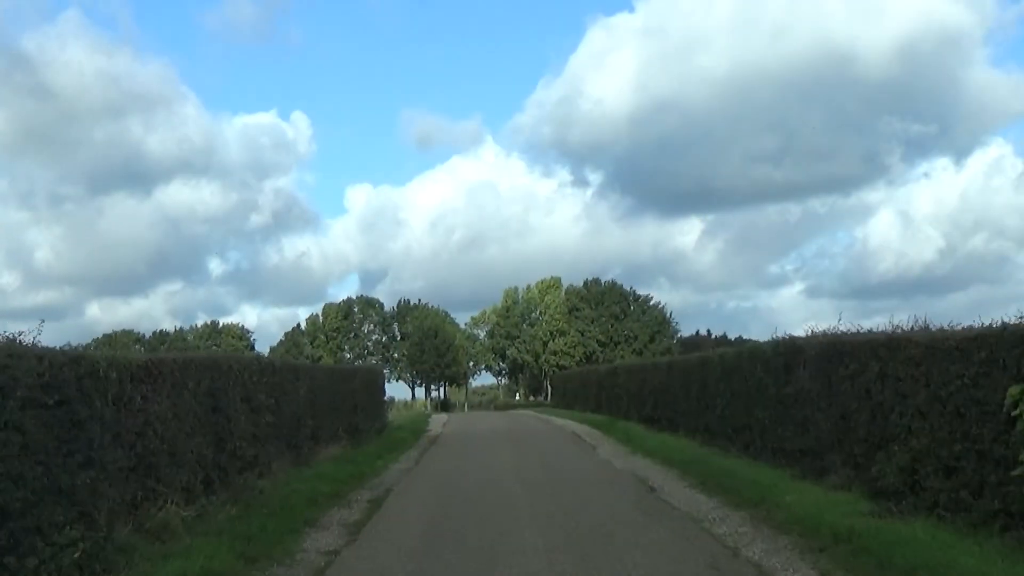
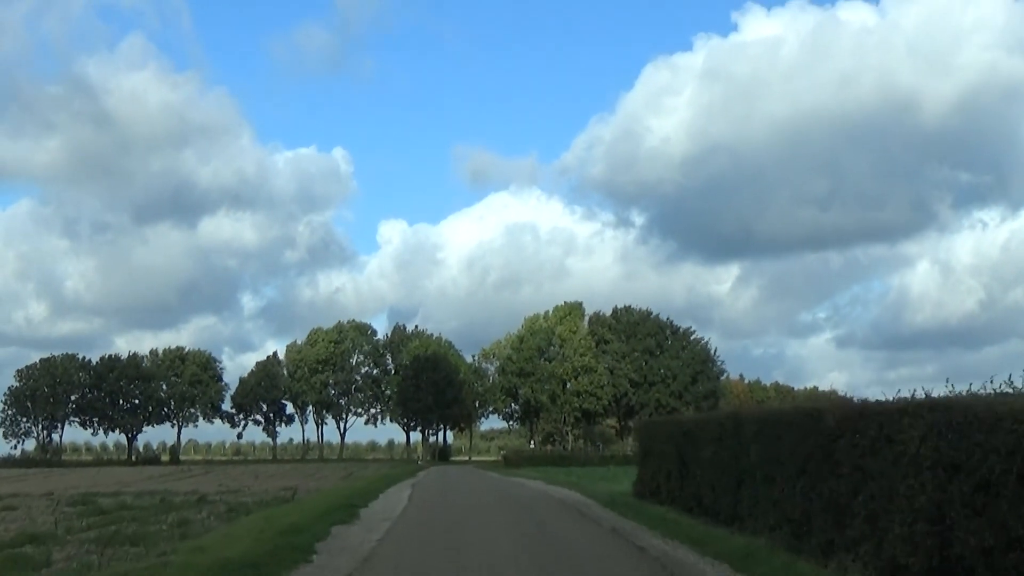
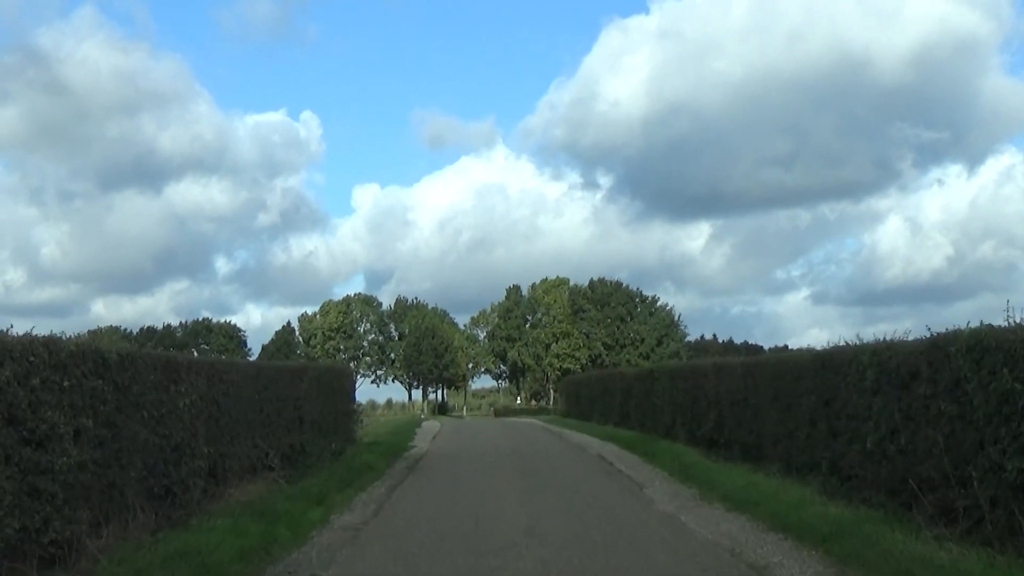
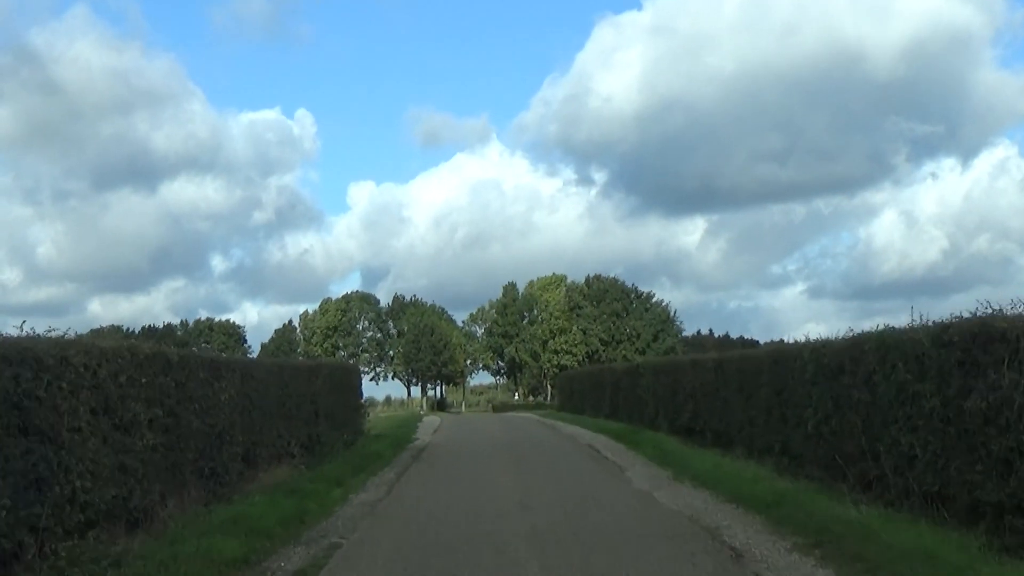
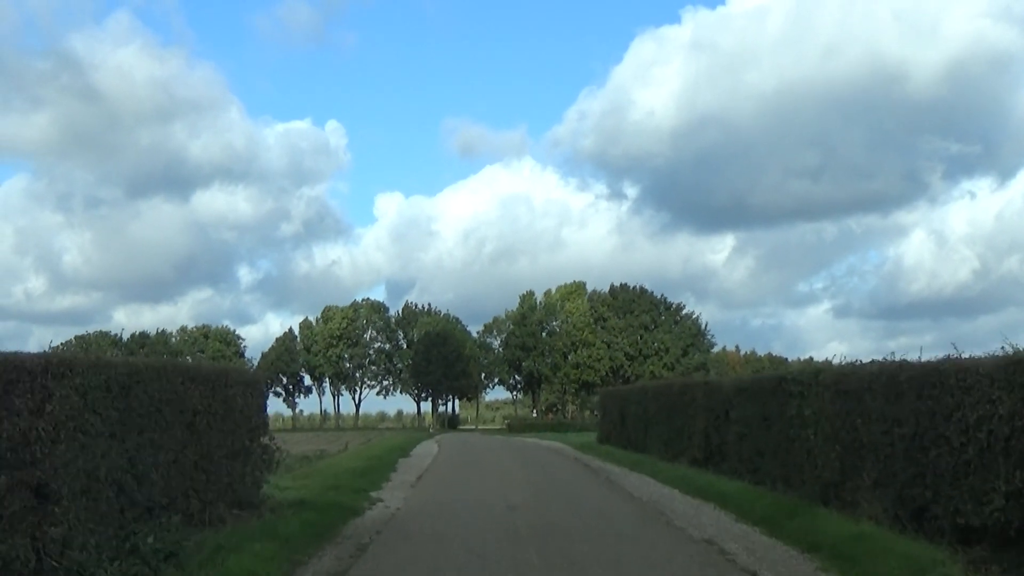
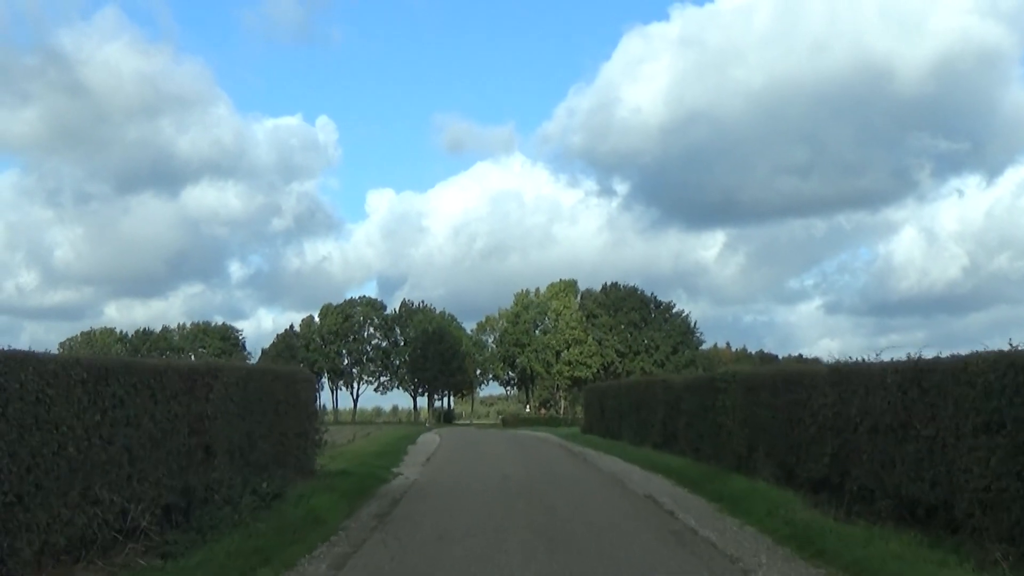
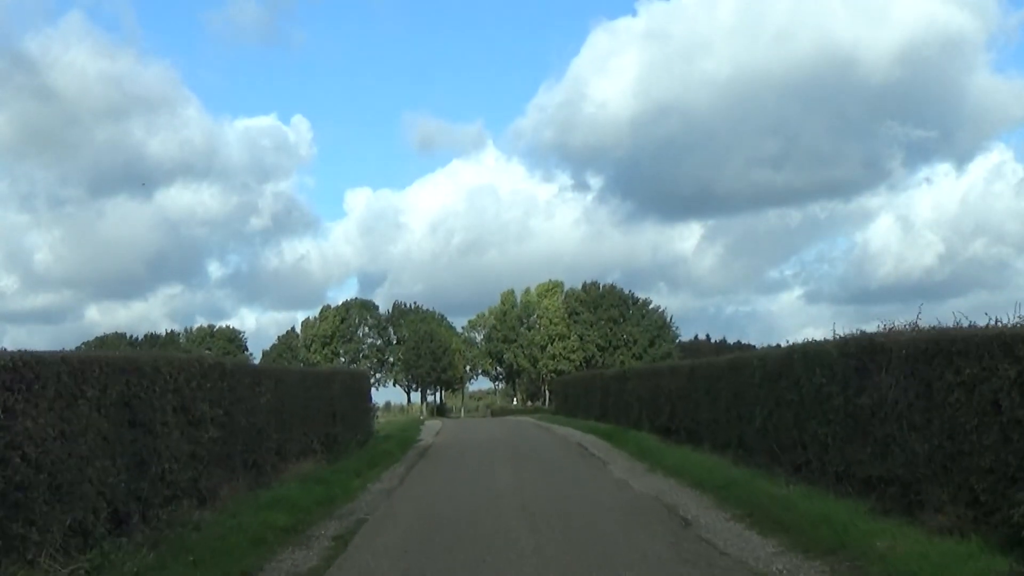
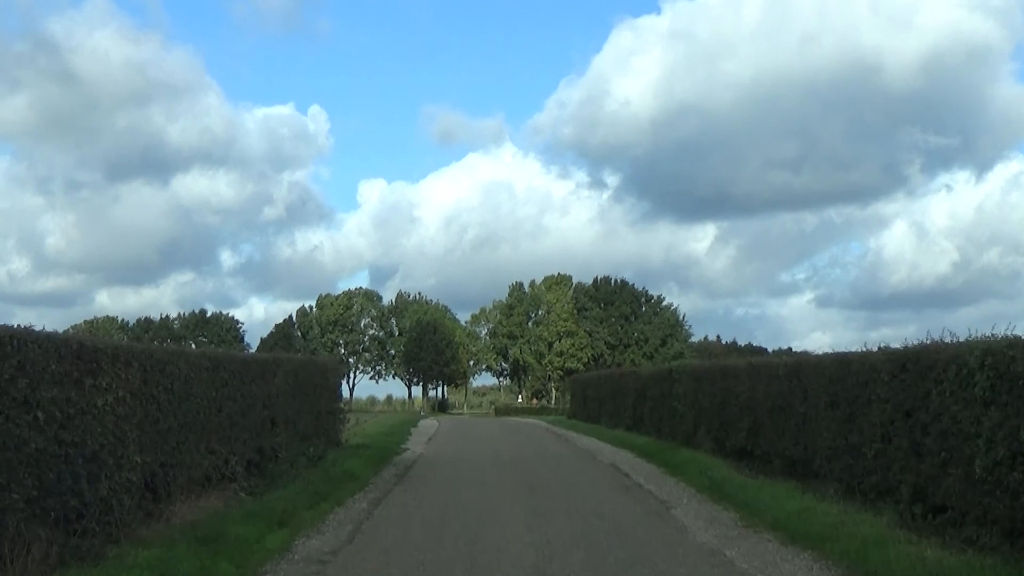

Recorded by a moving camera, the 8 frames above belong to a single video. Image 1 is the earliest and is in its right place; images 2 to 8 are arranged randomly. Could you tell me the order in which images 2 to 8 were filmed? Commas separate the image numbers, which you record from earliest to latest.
7, 4, 3, 8, 6, 5, 2
